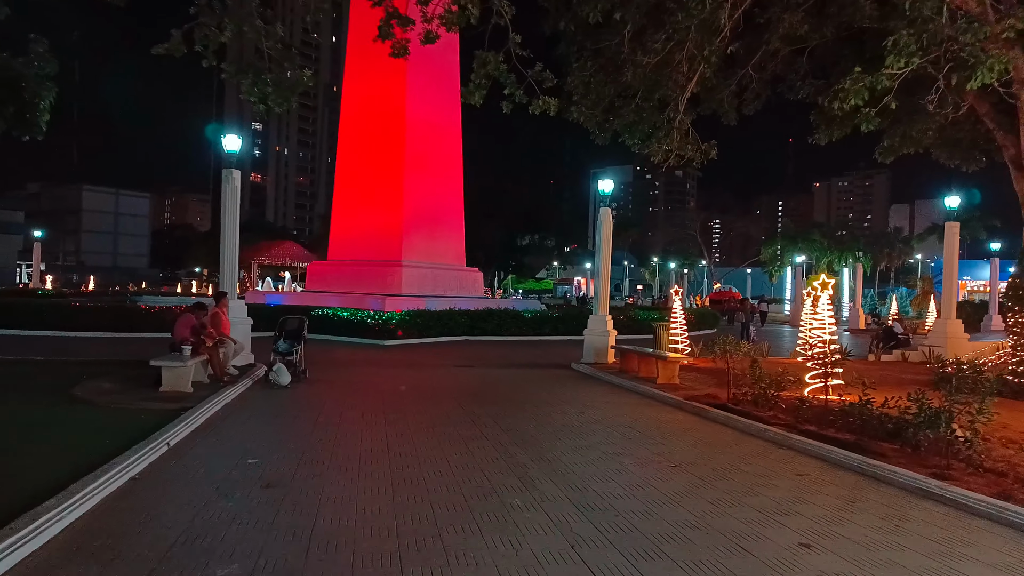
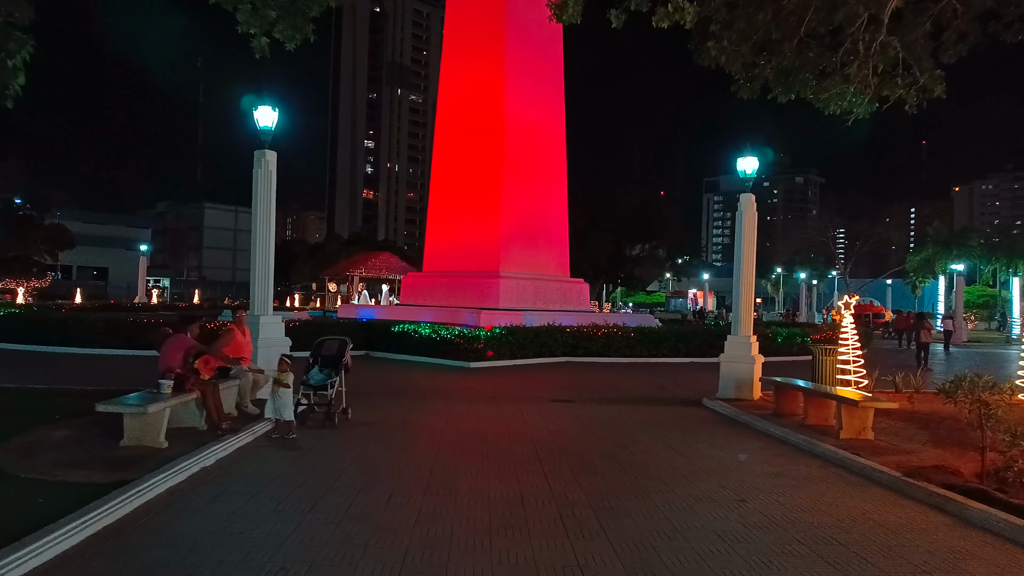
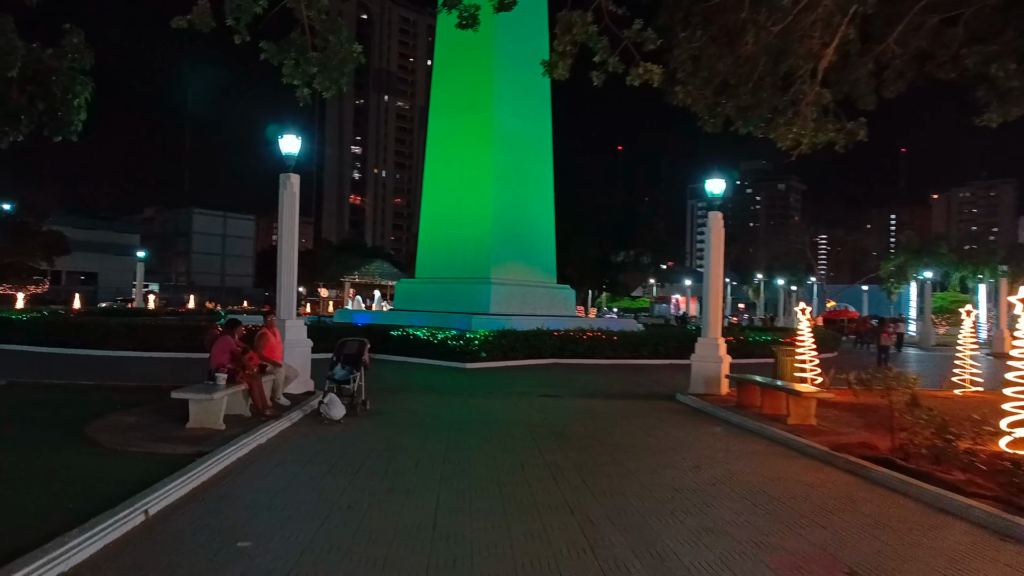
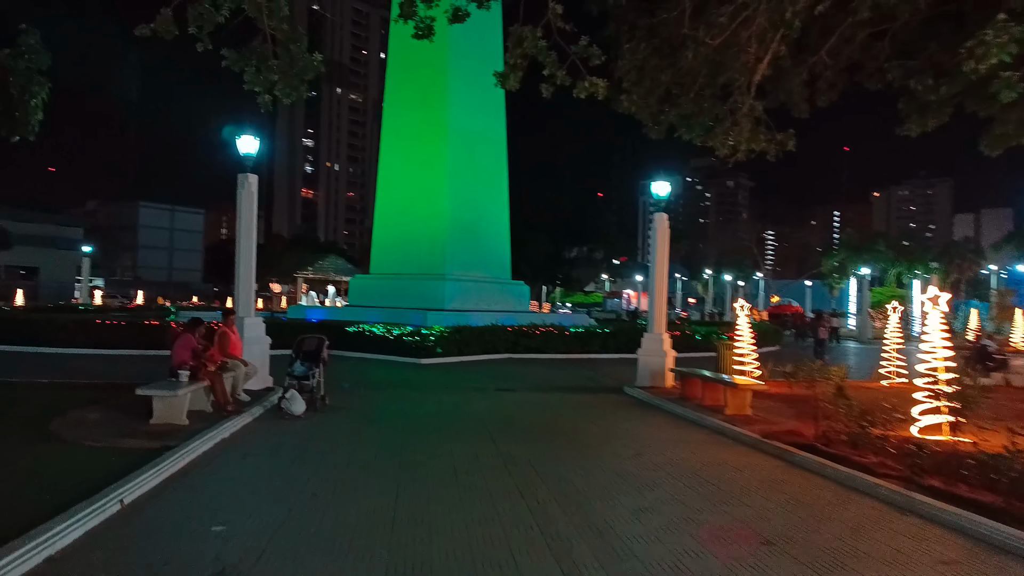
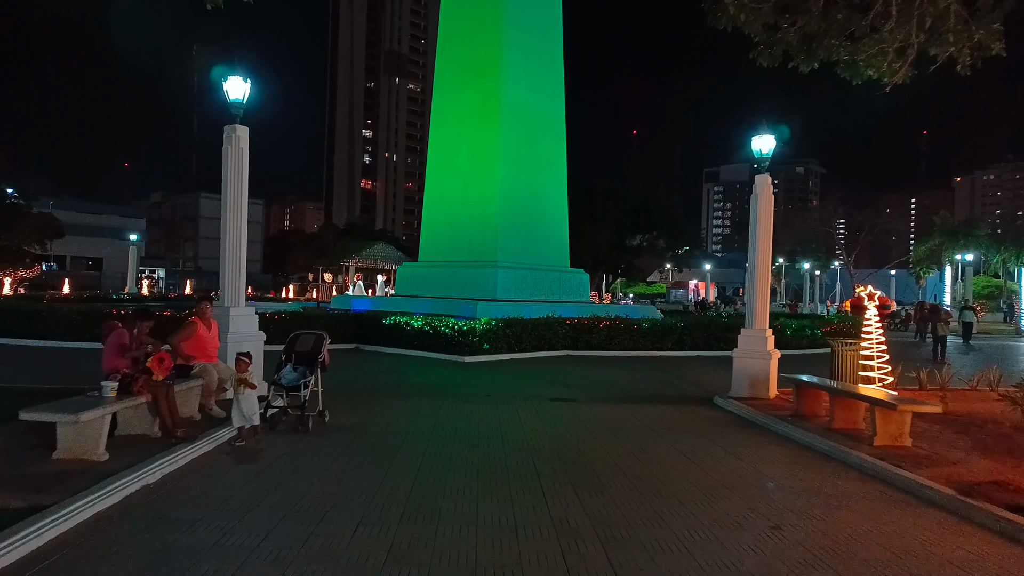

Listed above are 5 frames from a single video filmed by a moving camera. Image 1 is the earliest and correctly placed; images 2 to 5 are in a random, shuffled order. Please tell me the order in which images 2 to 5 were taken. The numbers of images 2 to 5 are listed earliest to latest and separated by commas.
4, 3, 2, 5
